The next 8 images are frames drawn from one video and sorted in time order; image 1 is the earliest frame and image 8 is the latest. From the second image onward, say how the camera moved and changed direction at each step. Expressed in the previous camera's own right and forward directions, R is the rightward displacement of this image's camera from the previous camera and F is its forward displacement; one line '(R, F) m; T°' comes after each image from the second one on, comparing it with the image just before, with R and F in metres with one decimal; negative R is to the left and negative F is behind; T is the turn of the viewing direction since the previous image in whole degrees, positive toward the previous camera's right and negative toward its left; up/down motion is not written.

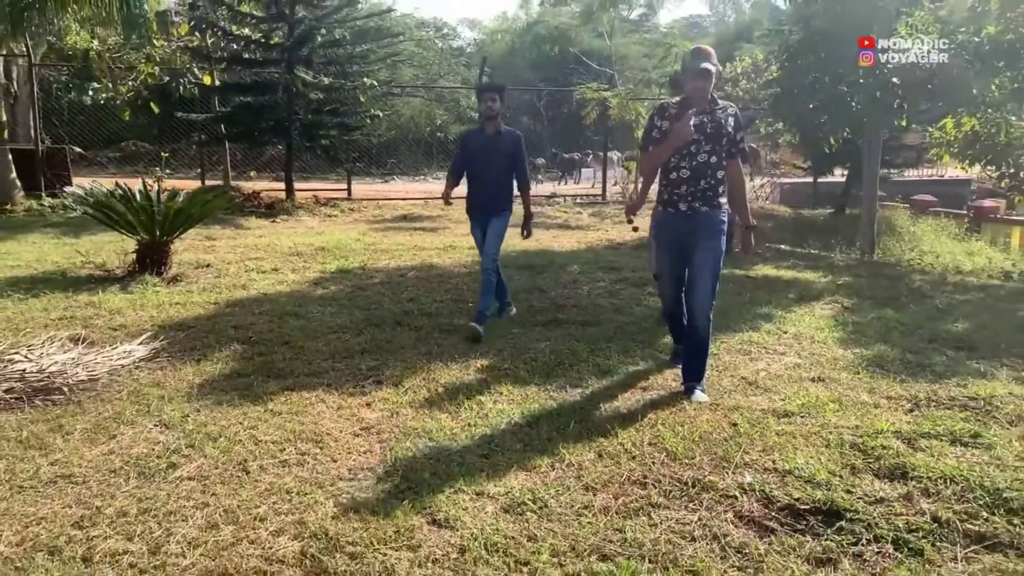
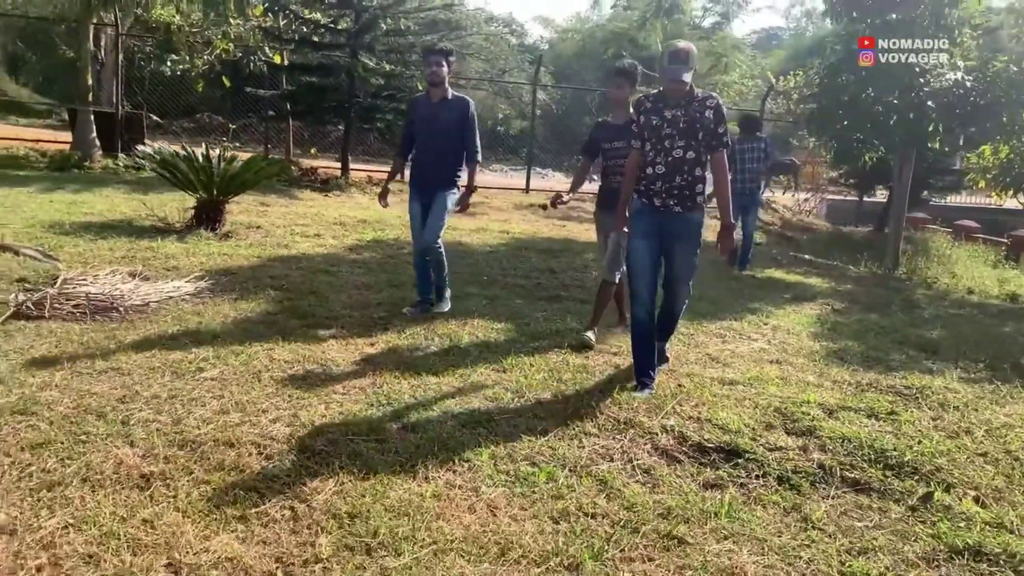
(+0.3, -0.6) m; -4°
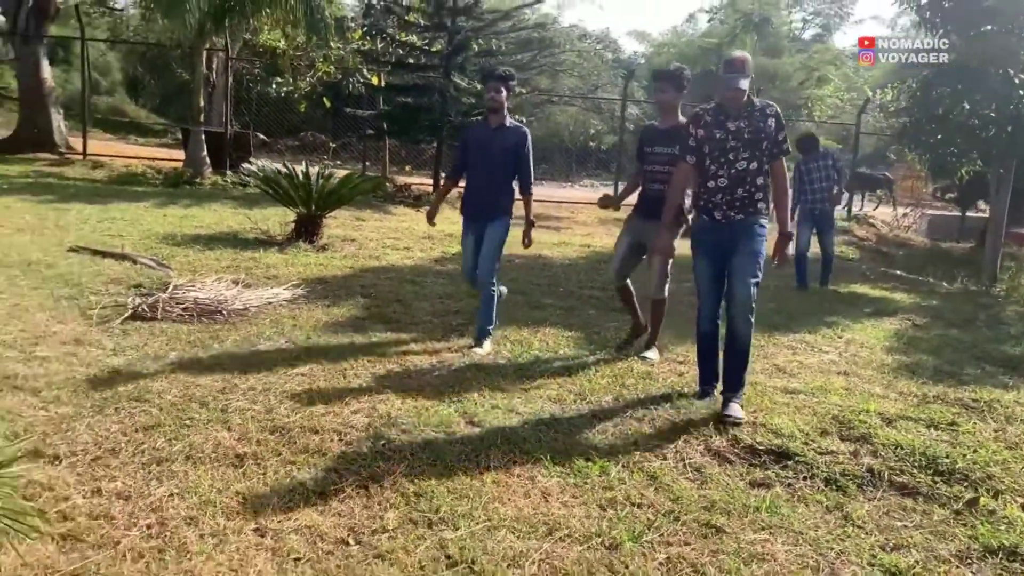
(+0.1, -0.3) m; -6°
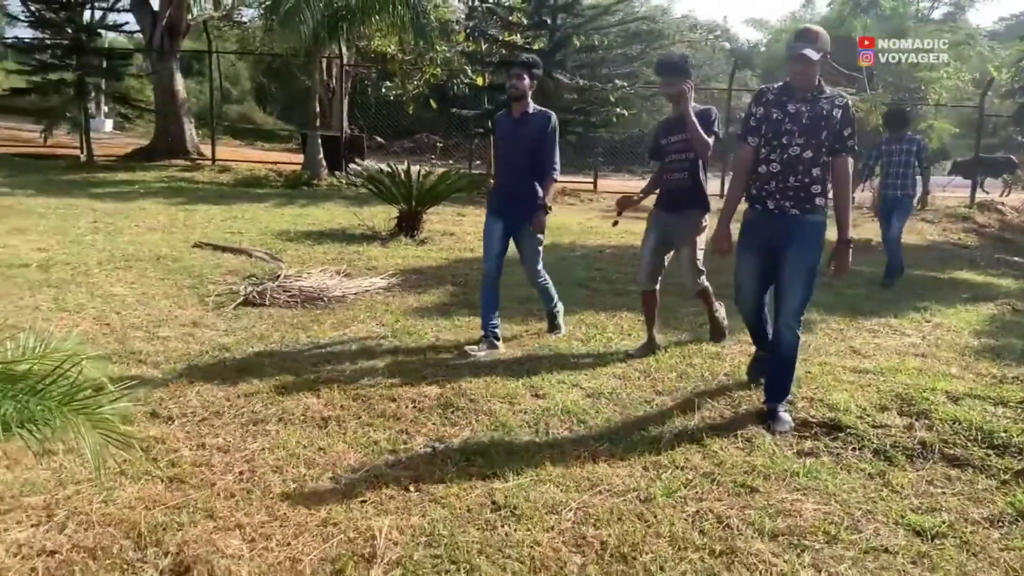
(+0.2, -0.3) m; -8°
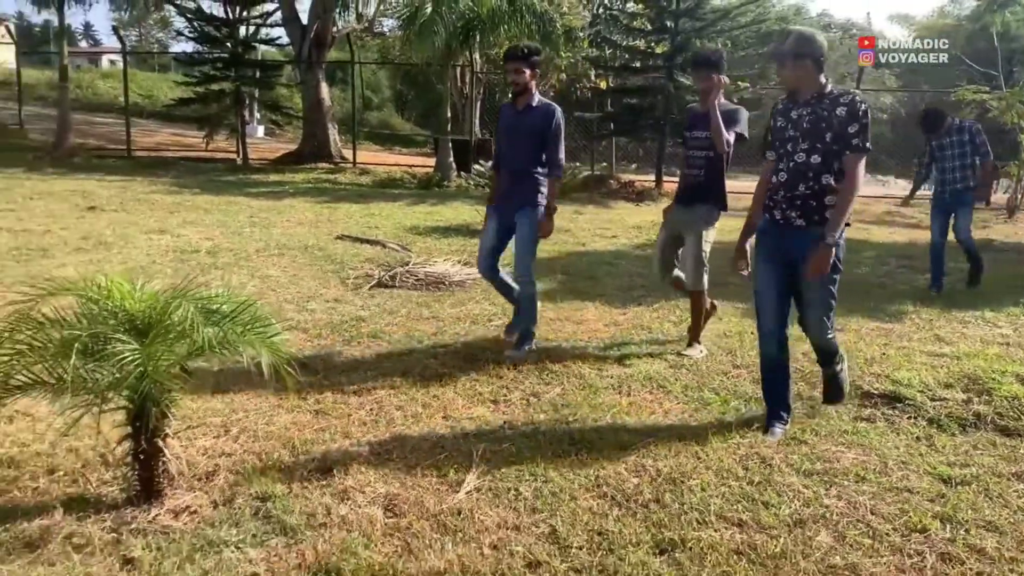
(+0.2, -0.6) m; -8°
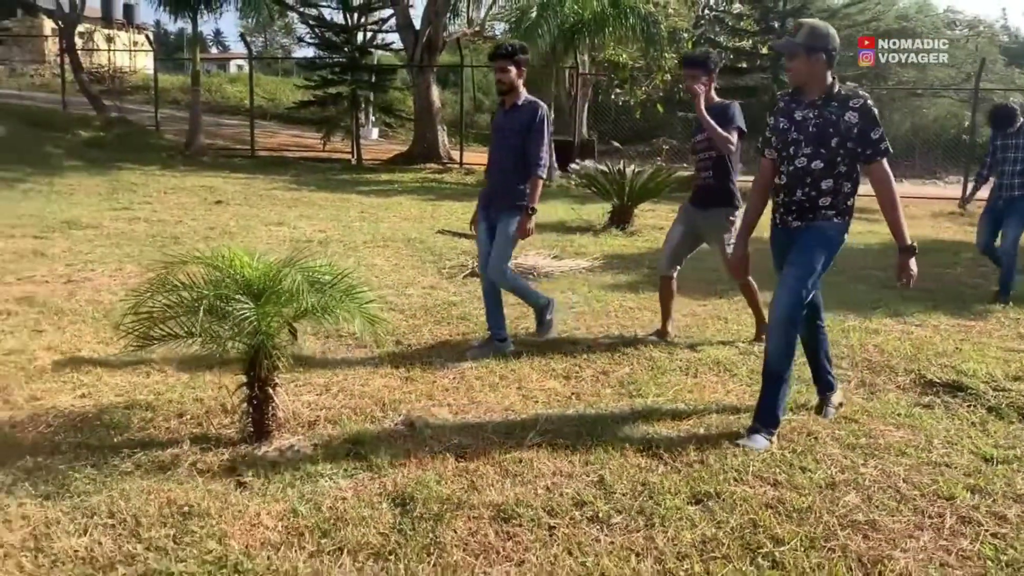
(+0.2, -0.3) m; -7°
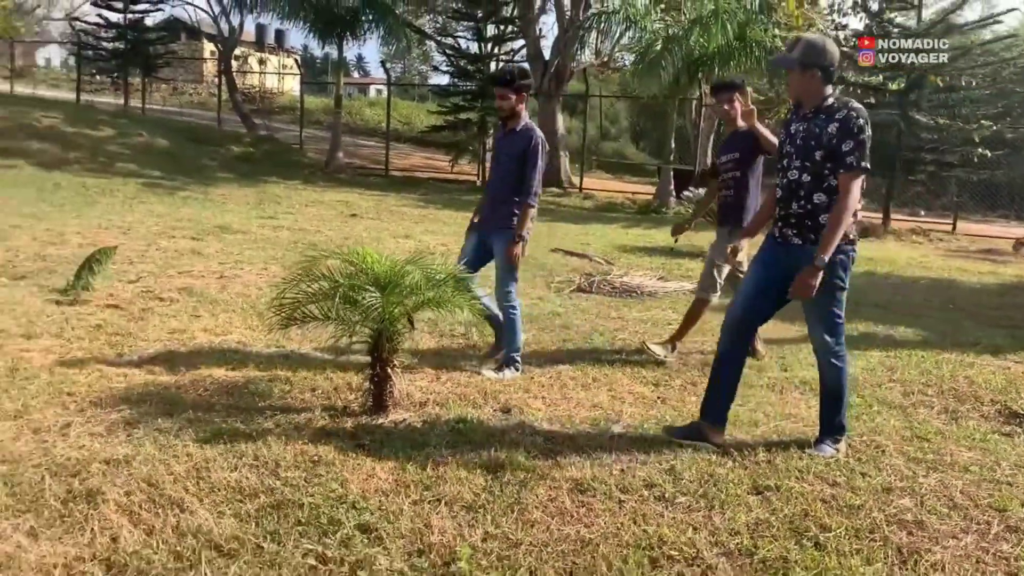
(+0.1, -0.4) m; -8°
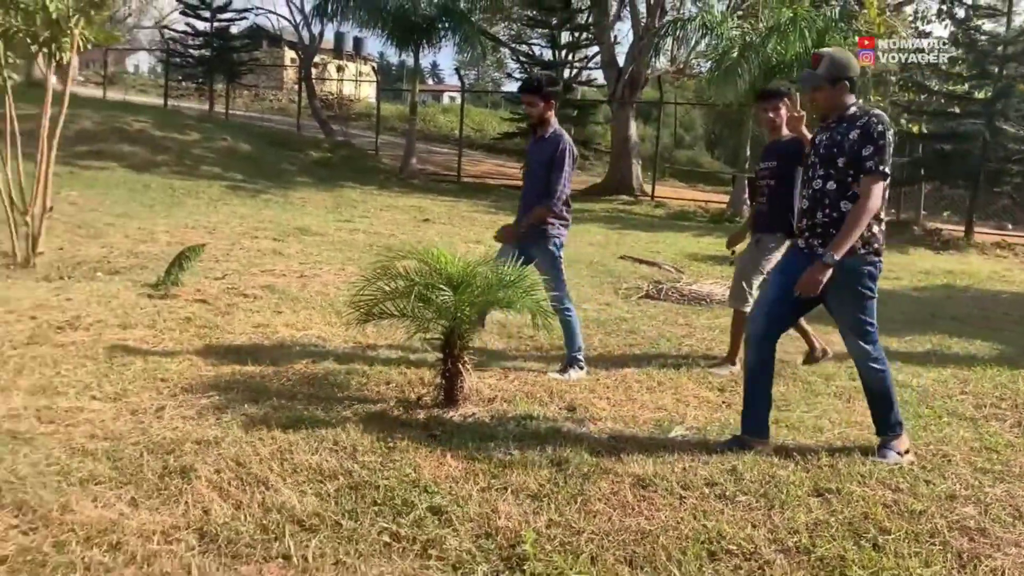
(0.0, -0.1) m; -4°
